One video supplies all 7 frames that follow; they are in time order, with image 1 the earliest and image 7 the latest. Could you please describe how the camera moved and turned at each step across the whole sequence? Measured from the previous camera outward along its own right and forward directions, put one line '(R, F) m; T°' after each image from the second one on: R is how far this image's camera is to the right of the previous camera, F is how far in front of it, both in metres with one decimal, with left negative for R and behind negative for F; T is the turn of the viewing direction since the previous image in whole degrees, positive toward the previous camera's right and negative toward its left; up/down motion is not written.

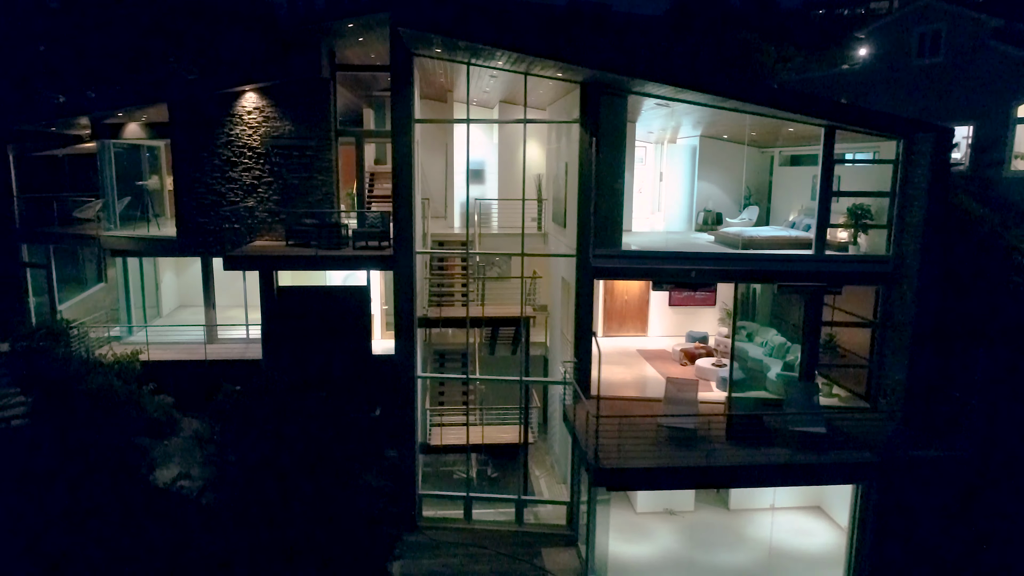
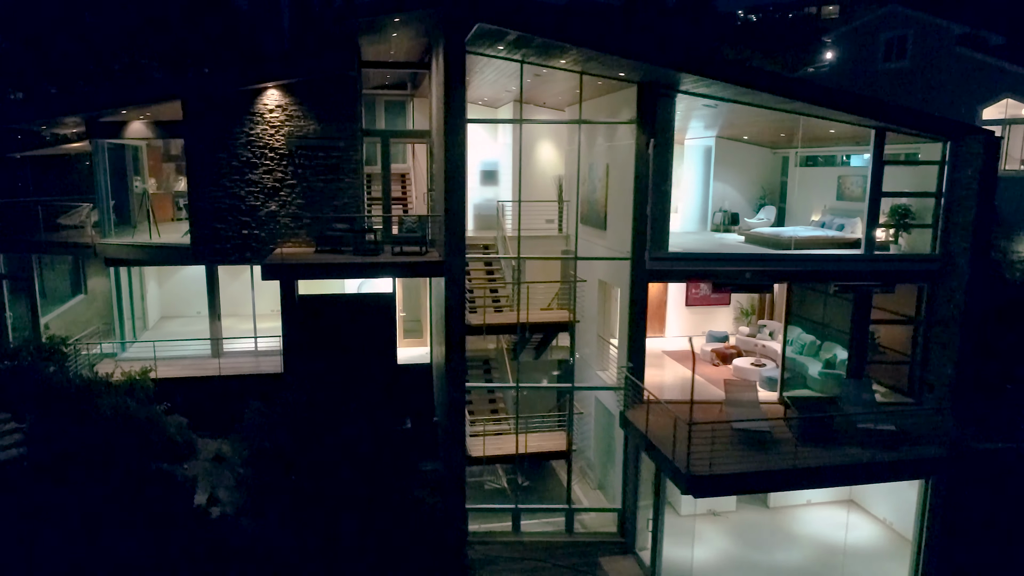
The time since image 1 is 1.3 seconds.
(-1.9, +0.4) m; +6°
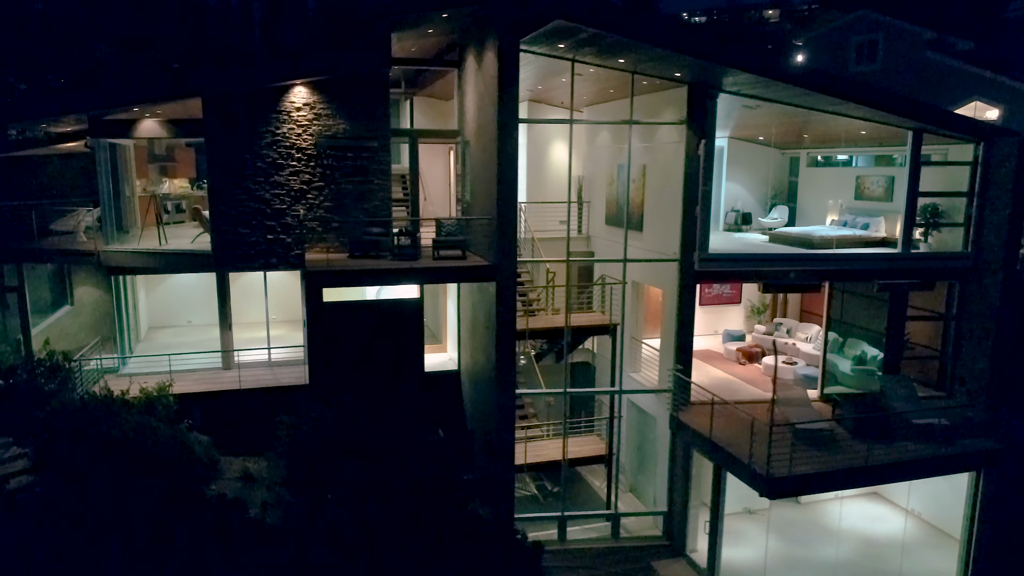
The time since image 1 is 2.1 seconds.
(-1.7, +0.3) m; +5°
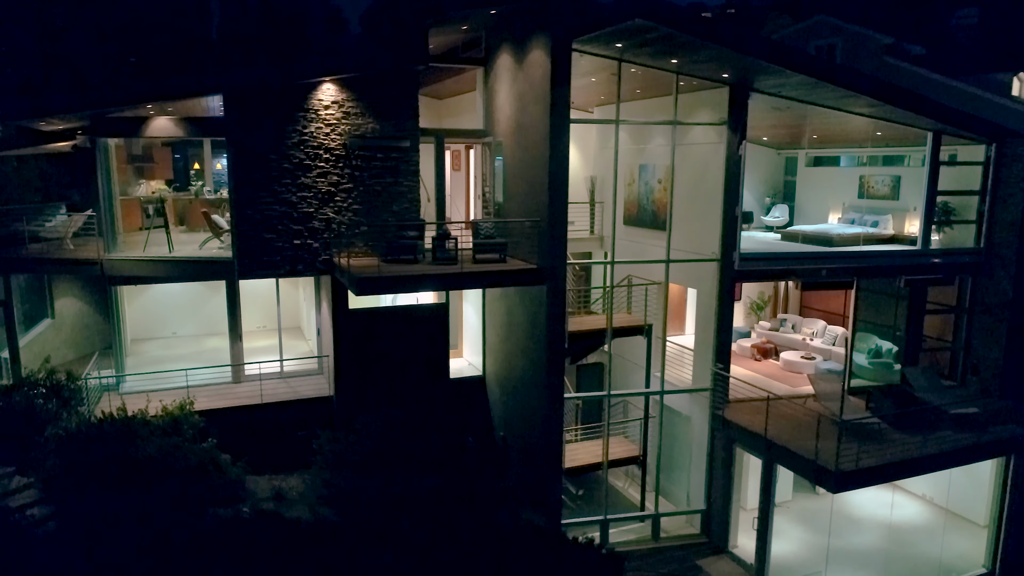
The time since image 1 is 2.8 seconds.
(-1.8, +0.3) m; +6°
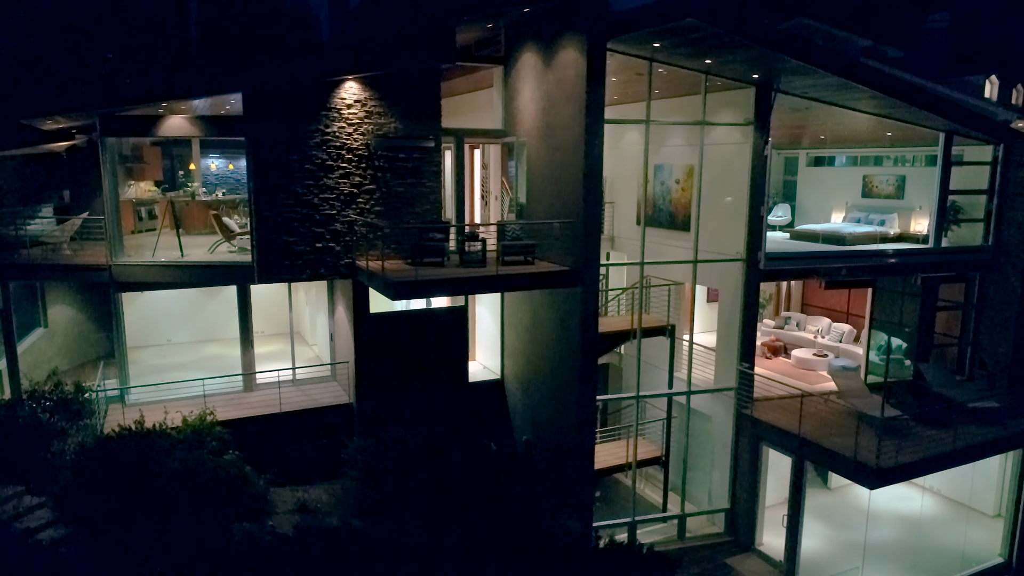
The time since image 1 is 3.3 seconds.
(-1.1, +0.2) m; +3°
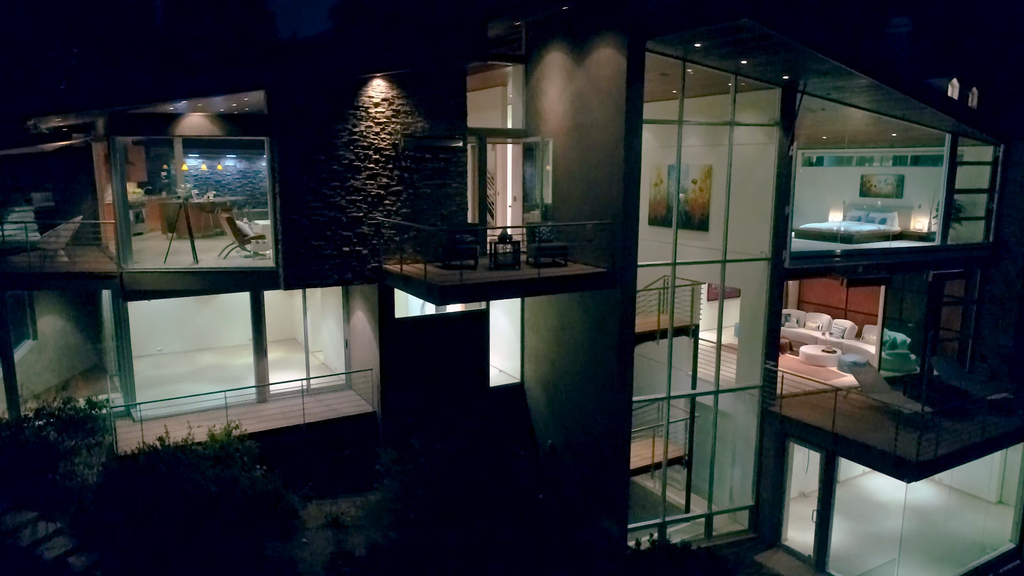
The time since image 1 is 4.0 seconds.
(-1.3, +0.2) m; +4°
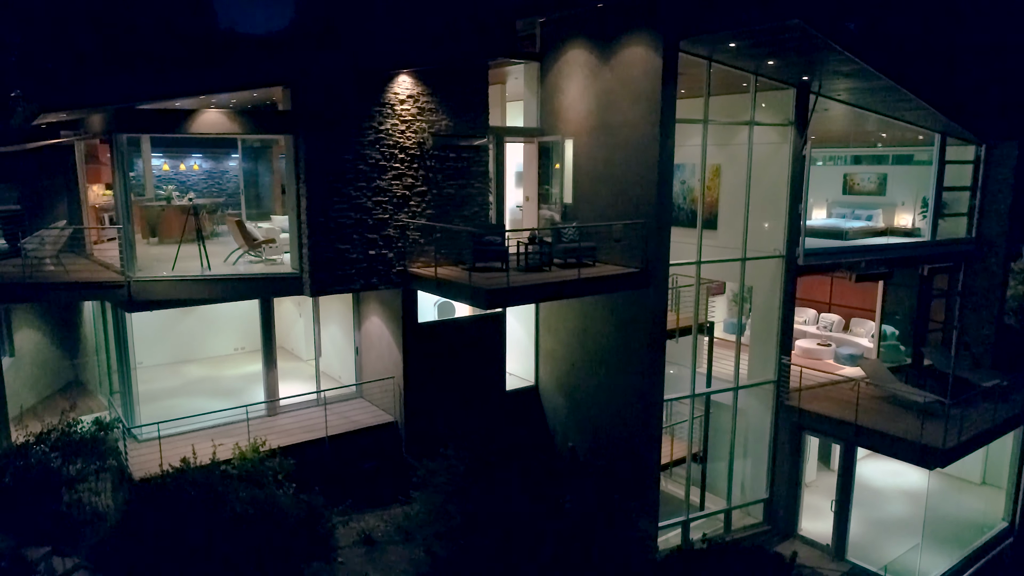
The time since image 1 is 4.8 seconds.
(-1.5, +0.3) m; +6°
